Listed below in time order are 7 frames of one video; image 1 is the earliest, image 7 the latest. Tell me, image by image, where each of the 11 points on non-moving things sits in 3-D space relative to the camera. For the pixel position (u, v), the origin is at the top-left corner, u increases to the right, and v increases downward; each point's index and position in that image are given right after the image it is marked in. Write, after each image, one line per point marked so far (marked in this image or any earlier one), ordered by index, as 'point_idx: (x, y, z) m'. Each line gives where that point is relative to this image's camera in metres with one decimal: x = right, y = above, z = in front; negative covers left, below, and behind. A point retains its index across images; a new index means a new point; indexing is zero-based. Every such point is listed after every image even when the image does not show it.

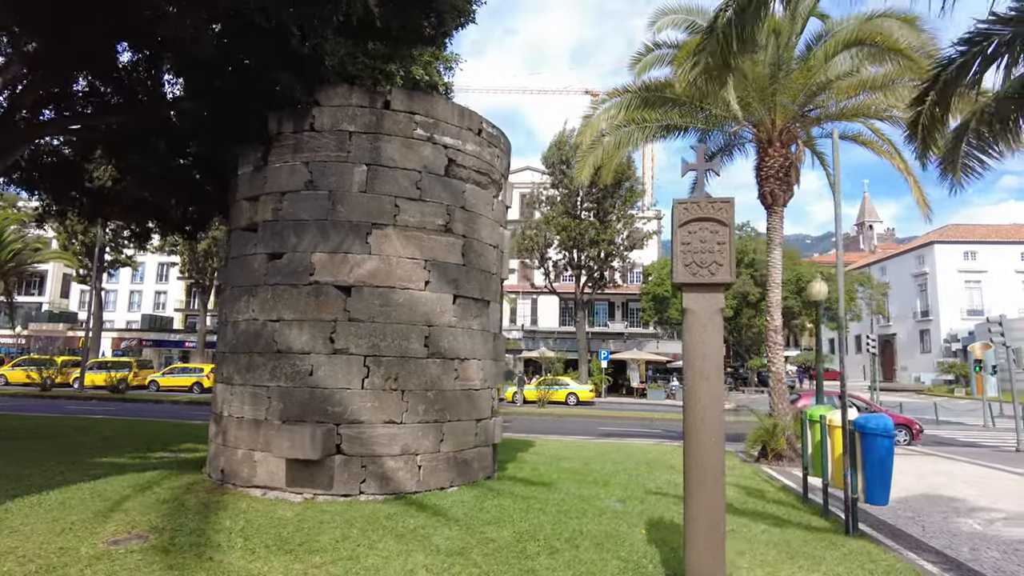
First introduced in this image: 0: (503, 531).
0: (-0.1, -2.2, +5.8) m
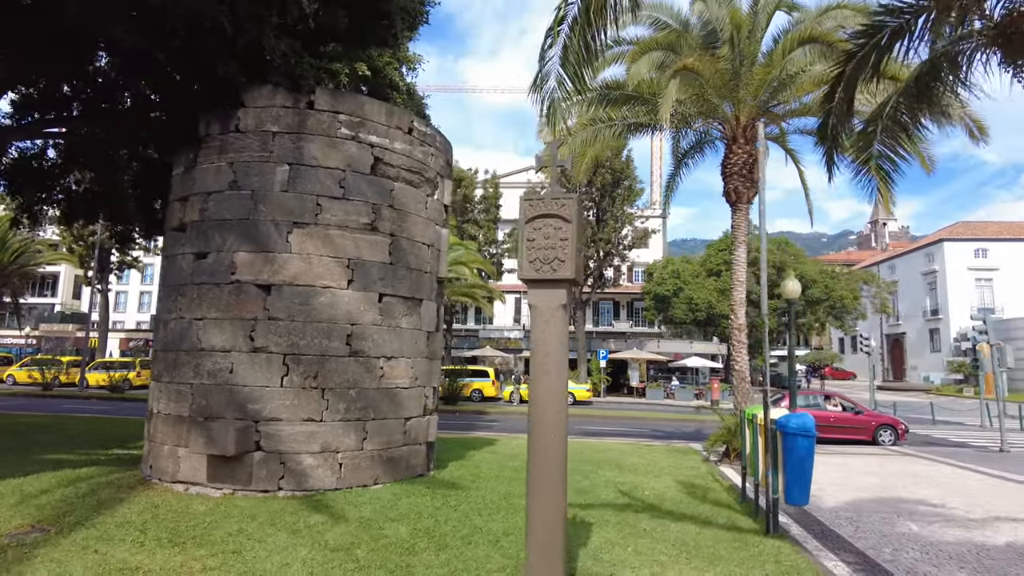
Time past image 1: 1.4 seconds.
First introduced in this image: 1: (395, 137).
0: (-1.0, -2.2, +5.8) m
1: (-1.5, +1.9, +7.9) m
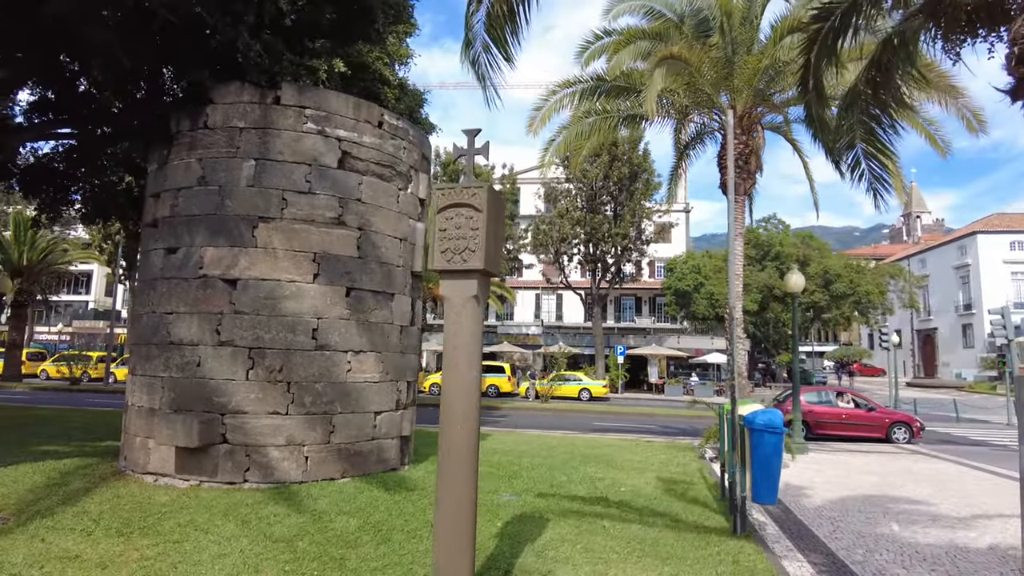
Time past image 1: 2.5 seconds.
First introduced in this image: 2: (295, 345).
0: (-1.5, -2.1, +5.8) m
1: (-1.8, +1.9, +7.9) m
2: (-2.4, -0.6, +7.2) m
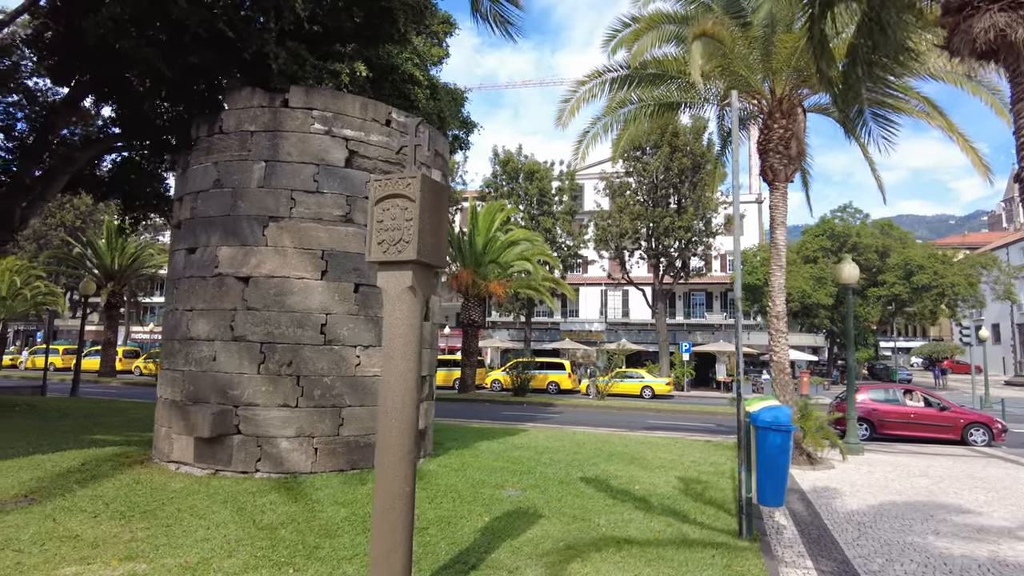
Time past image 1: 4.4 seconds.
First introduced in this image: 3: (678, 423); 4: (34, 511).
0: (-1.6, -2.1, +5.9) m
1: (-1.8, +2.0, +8.0) m
2: (-2.4, -0.6, +7.4) m
3: (+5.1, -4.2, +19.7) m
4: (-4.3, -2.0, +5.7) m
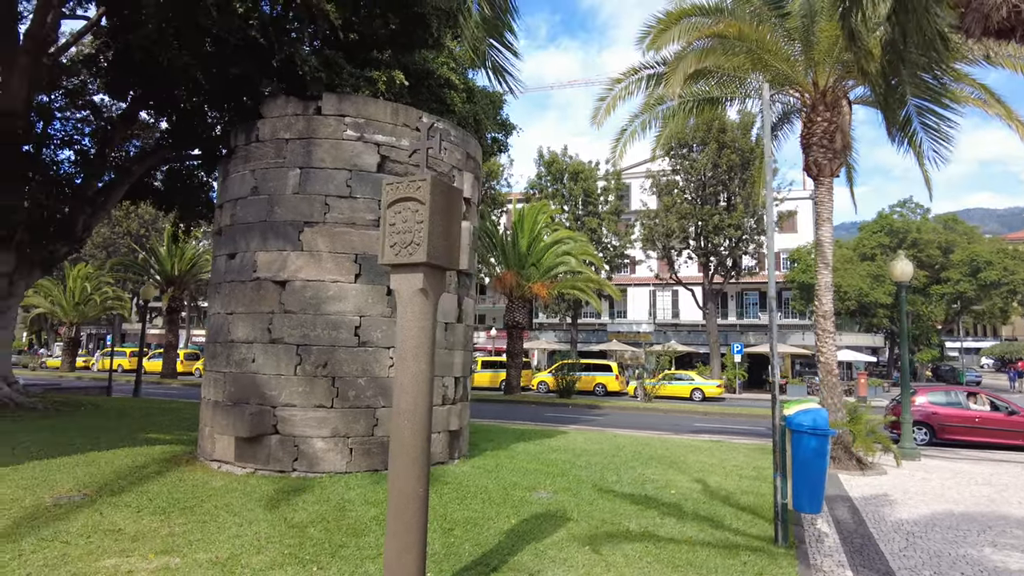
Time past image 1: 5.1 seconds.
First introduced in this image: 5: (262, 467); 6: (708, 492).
0: (-1.4, -2.1, +6.0) m
1: (-1.4, +2.0, +8.1) m
2: (-2.1, -0.6, +7.6) m
3: (+6.5, -4.1, +19.2) m
4: (-4.0, -2.0, +6.0) m
5: (-2.9, -2.1, +7.4) m
6: (+2.4, -2.5, +7.8) m
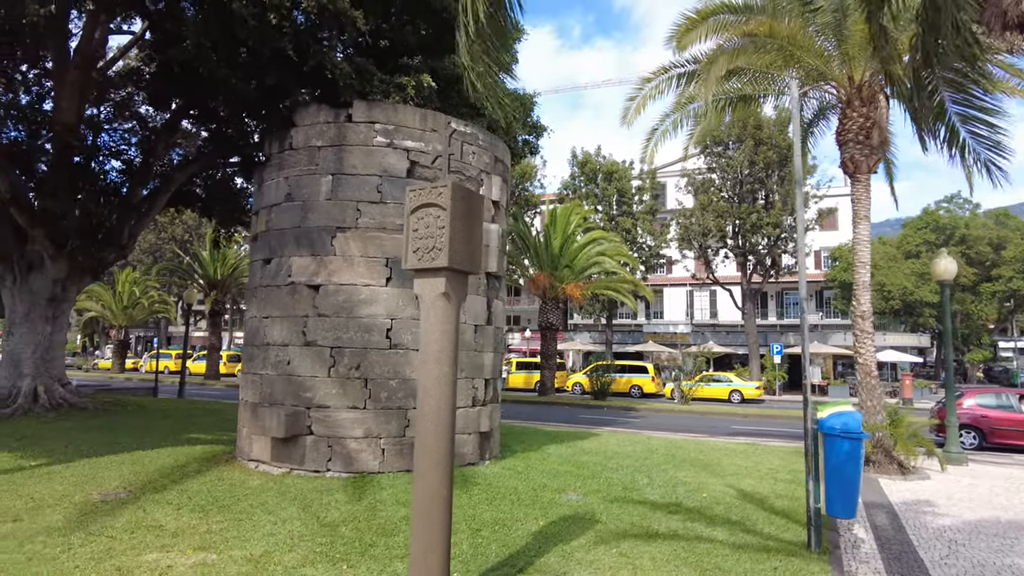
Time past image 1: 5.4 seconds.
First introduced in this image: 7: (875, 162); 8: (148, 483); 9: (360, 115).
0: (-1.1, -2.1, +6.1) m
1: (-1.0, +1.9, +8.2) m
2: (-1.7, -0.7, +7.7) m
3: (+7.5, -4.1, +18.8) m
4: (-3.8, -2.1, +6.2) m
5: (-2.6, -2.1, +7.6) m
6: (+2.8, -2.5, +7.7) m
7: (+6.1, +2.1, +10.7) m
8: (-4.0, -2.1, +6.9) m
9: (-1.9, +2.2, +8.0) m
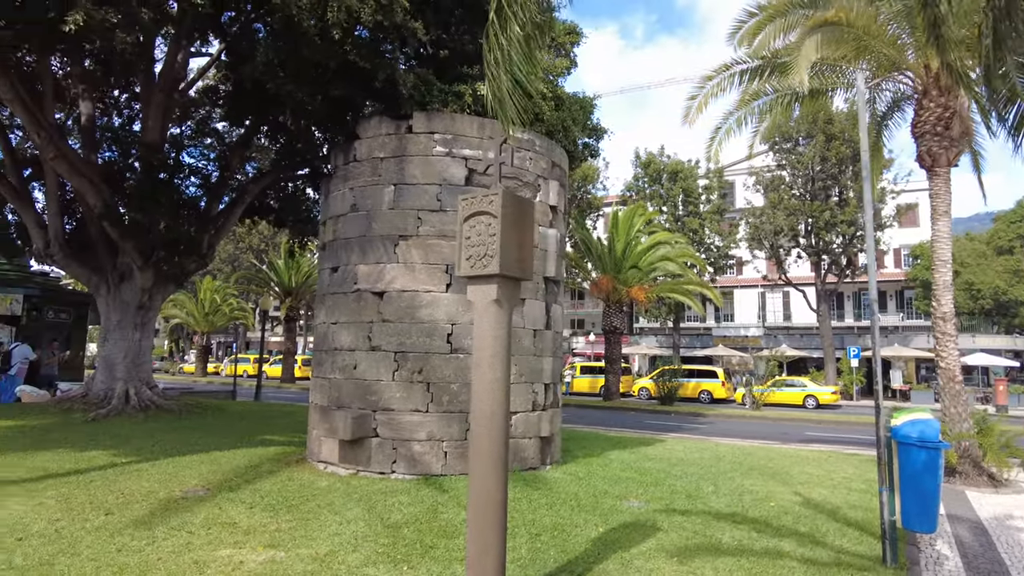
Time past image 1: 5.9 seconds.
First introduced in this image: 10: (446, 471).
0: (-0.5, -2.2, +6.2) m
1: (-0.3, +1.9, +8.3) m
2: (-1.0, -0.8, +7.9) m
3: (+9.3, -4.2, +18.0) m
4: (-3.2, -2.2, +6.6) m
5: (-1.8, -2.2, +7.9) m
6: (+3.5, -2.5, +7.4) m
7: (+7.1, +2.1, +10.0) m
8: (-3.3, -2.2, +7.3) m
9: (-1.2, +2.1, +8.2) m
10: (-0.8, -2.2, +7.7) m
